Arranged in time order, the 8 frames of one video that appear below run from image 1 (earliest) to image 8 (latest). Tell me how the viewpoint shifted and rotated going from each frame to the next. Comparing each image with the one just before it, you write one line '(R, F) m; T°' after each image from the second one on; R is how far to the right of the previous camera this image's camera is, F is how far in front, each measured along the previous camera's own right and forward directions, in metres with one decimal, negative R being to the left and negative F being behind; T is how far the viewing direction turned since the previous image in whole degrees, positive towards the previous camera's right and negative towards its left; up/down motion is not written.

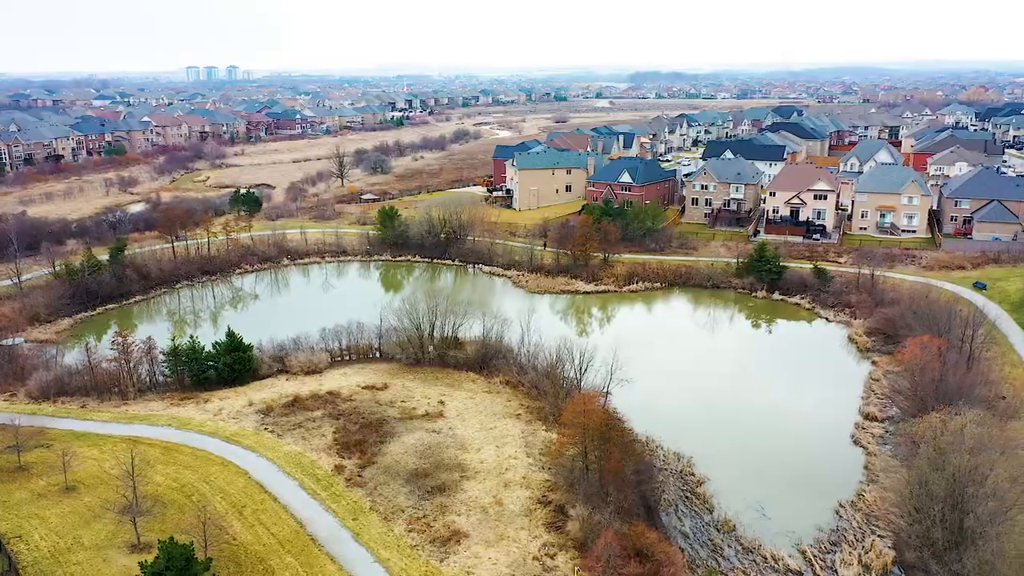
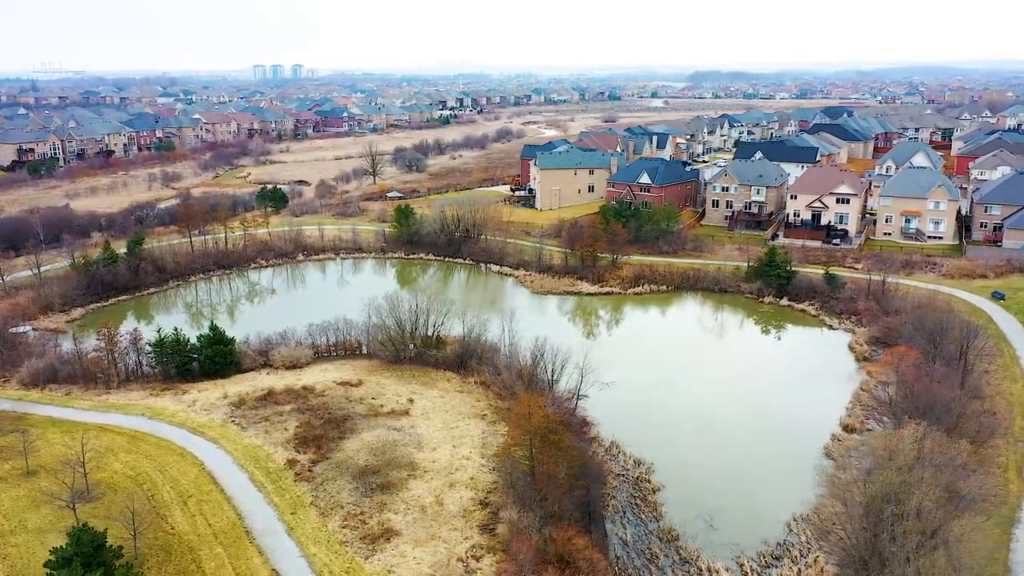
(+2.3, +0.2) m; -4°
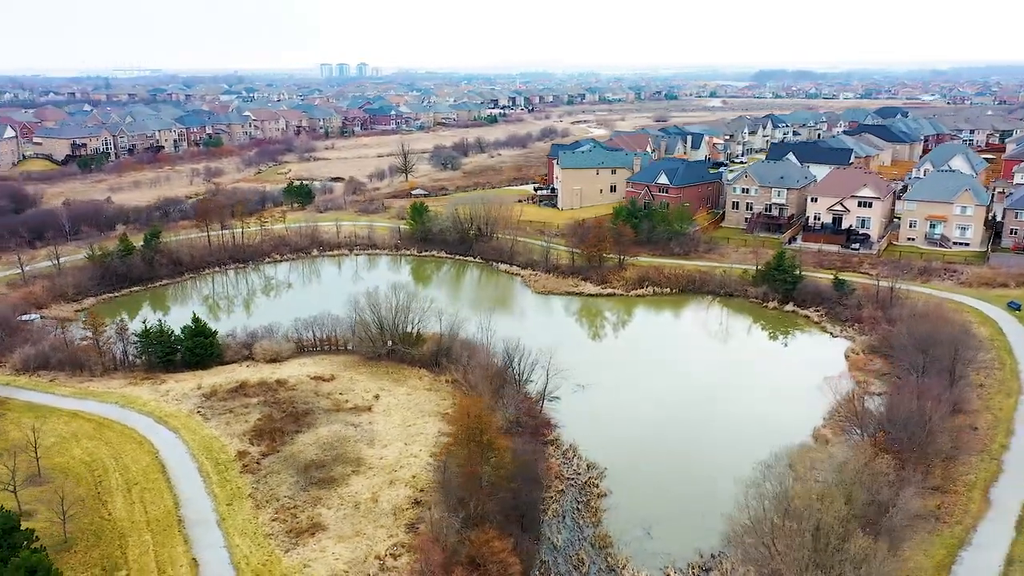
(+2.5, +0.2) m; -4°
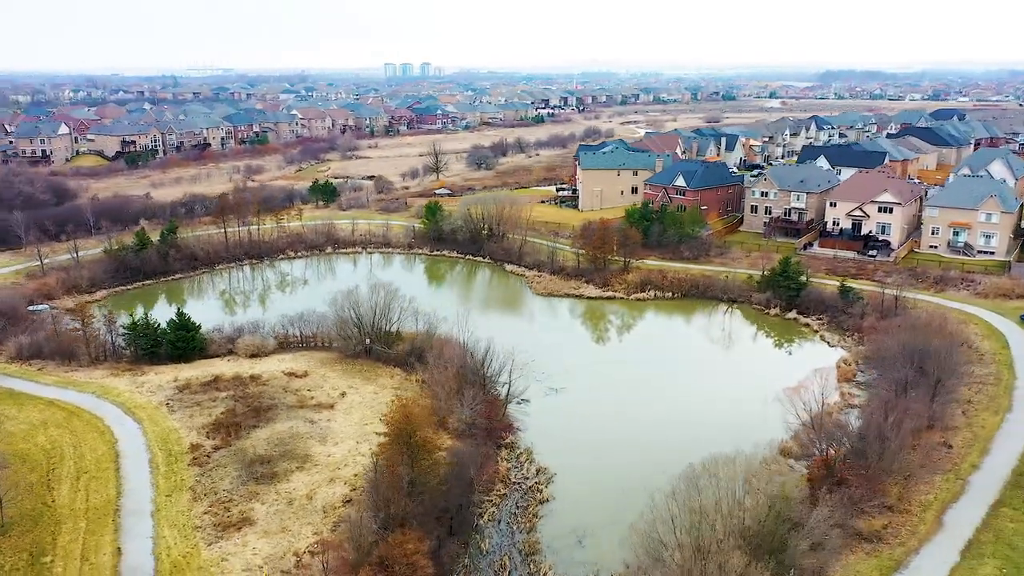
(+2.5, +0.2) m; -4°
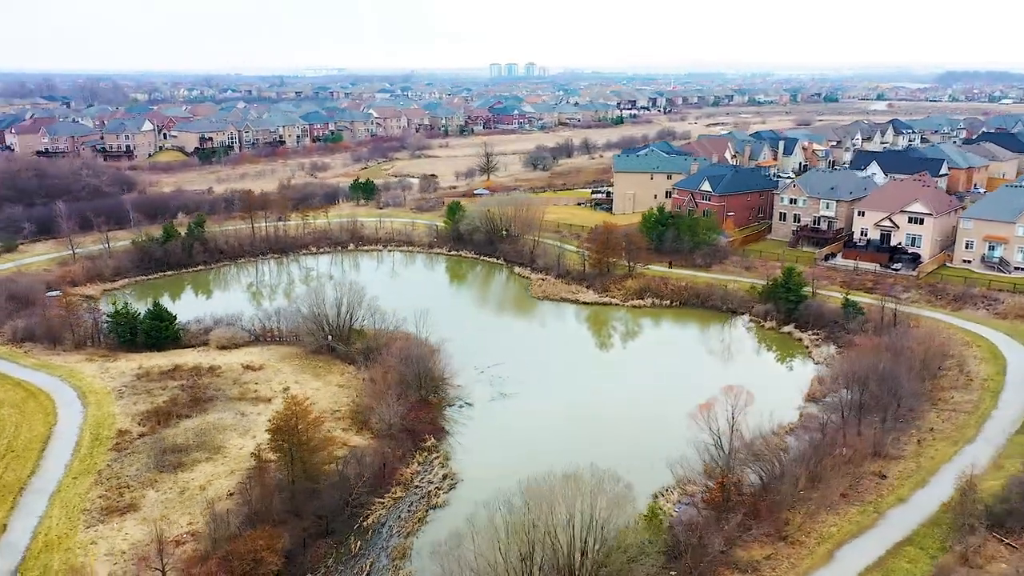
(+4.4, +0.5) m; -7°
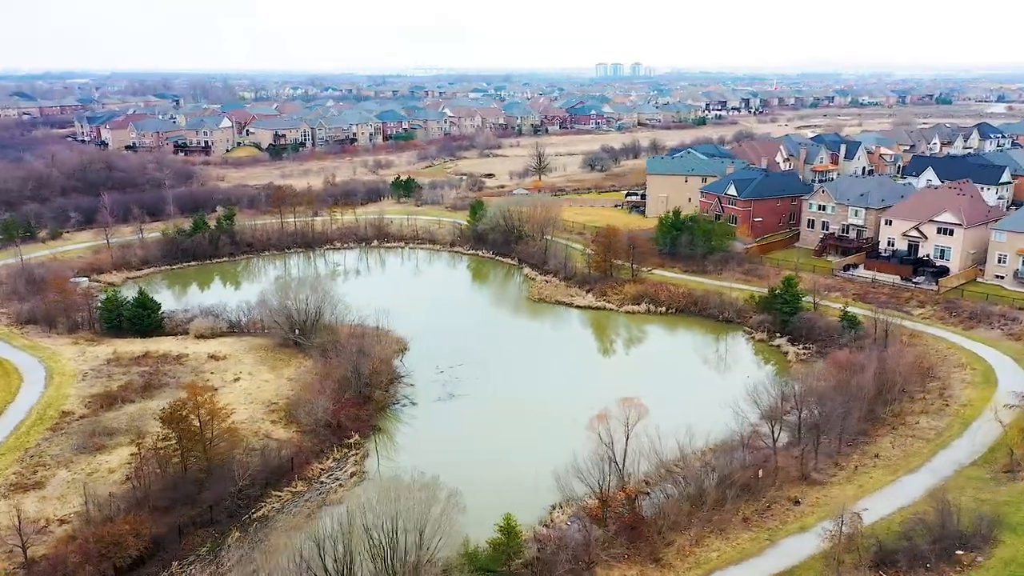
(+4.4, +0.5) m; -7°
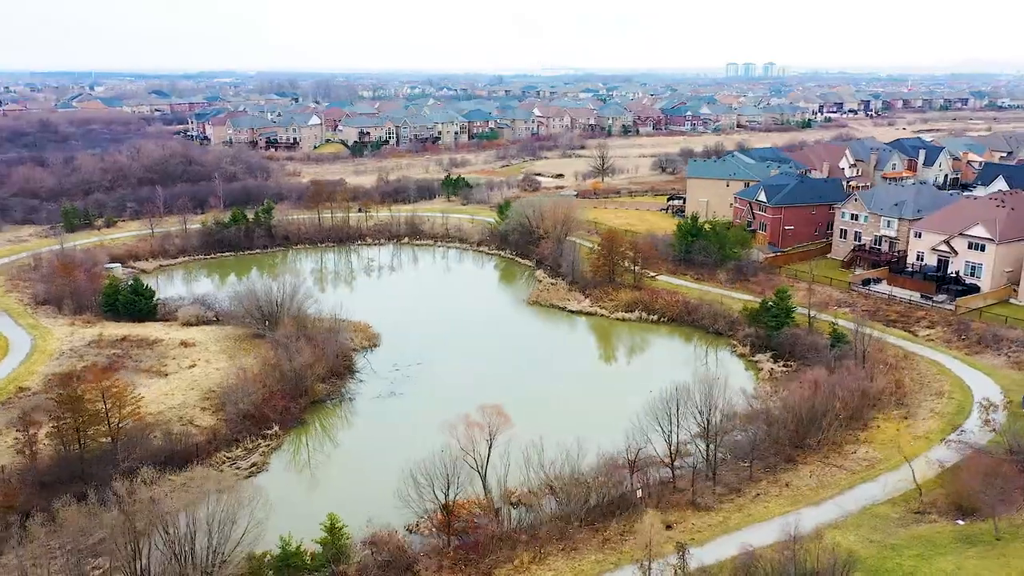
(+5.1, +0.7) m; -8°
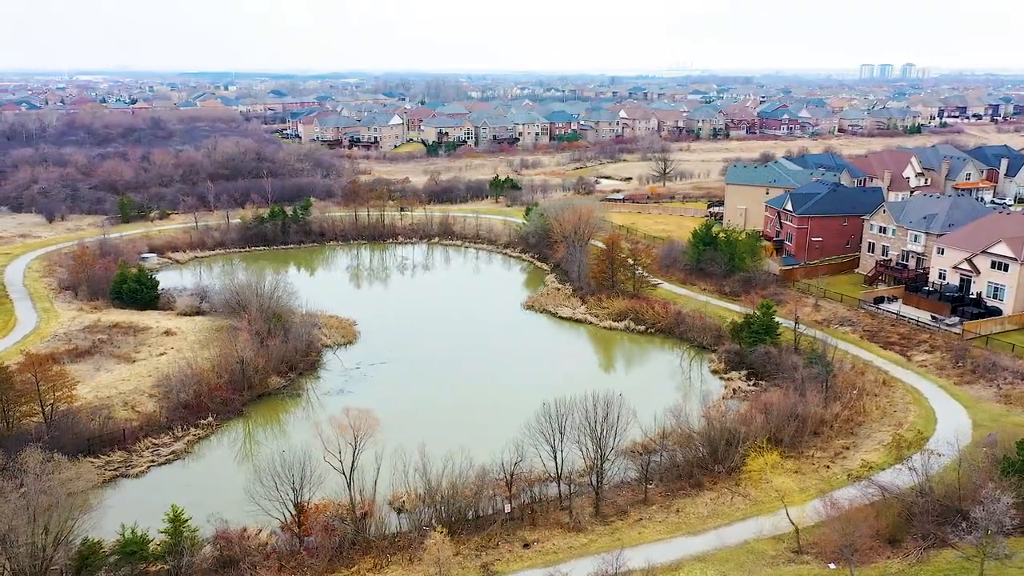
(+4.9, +0.6) m; -8°
